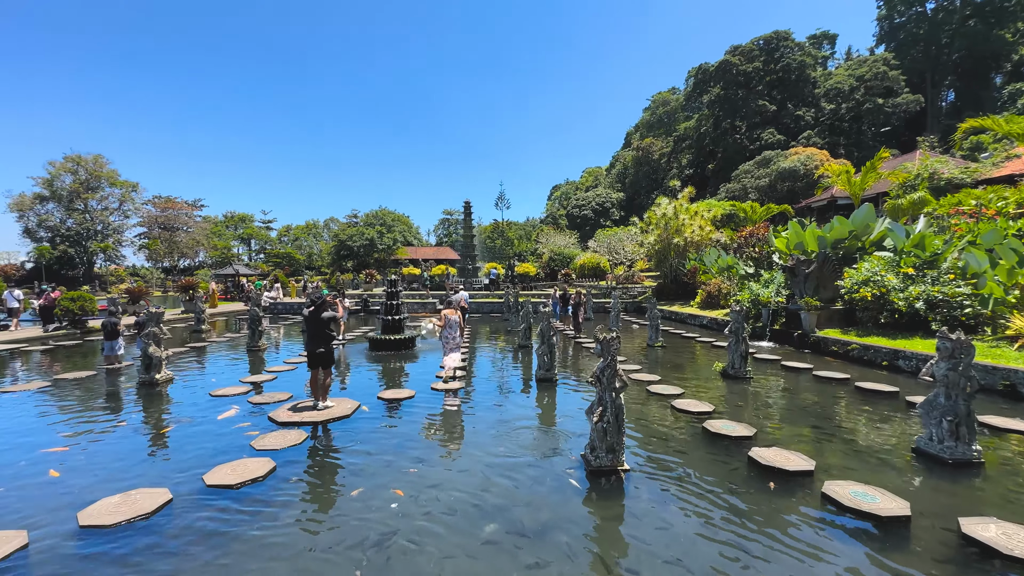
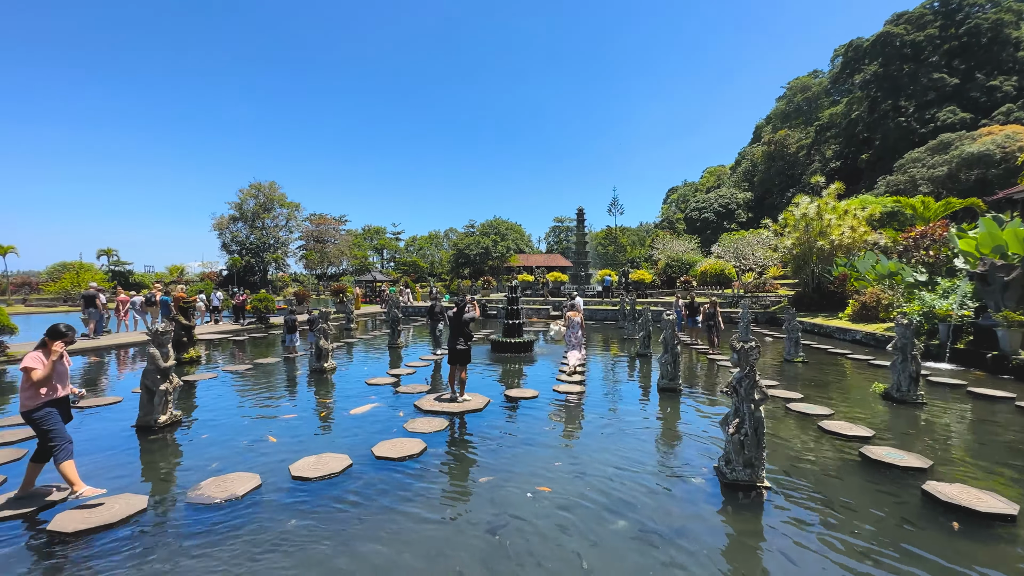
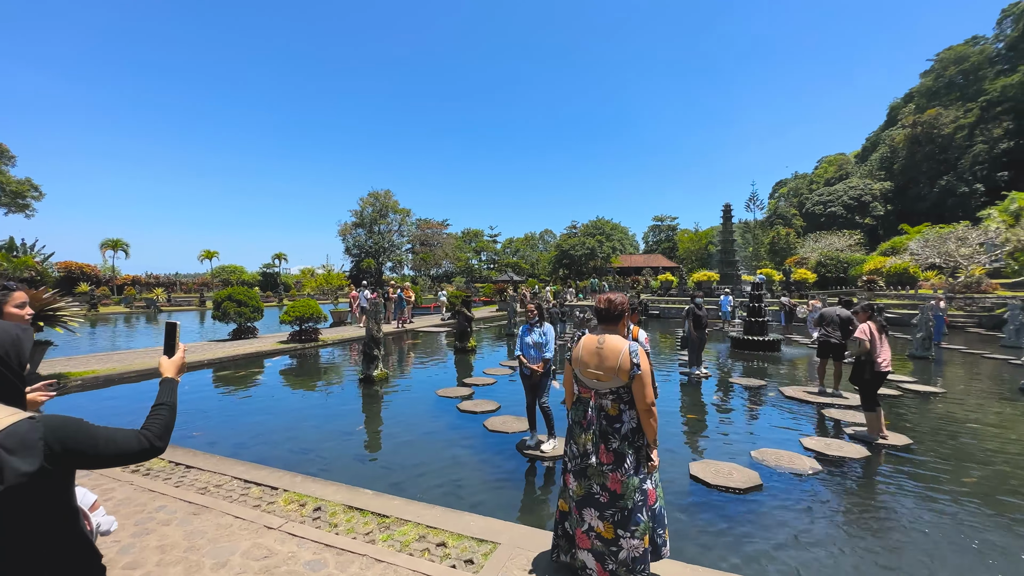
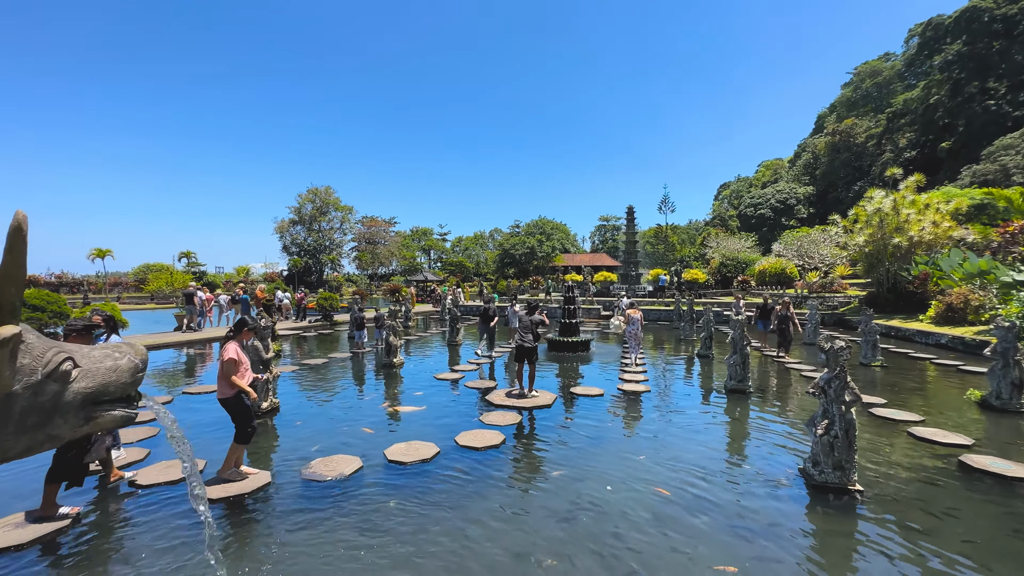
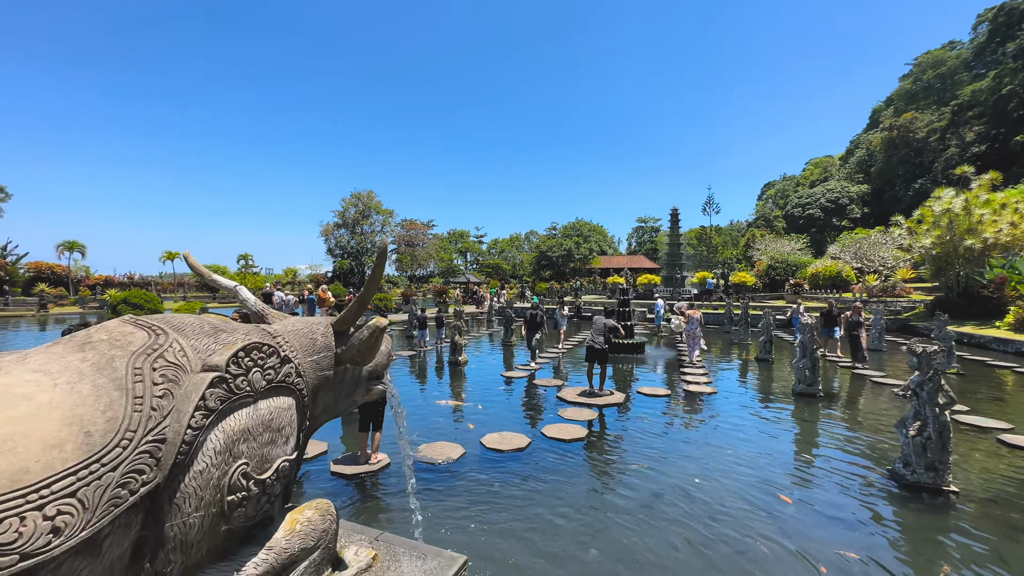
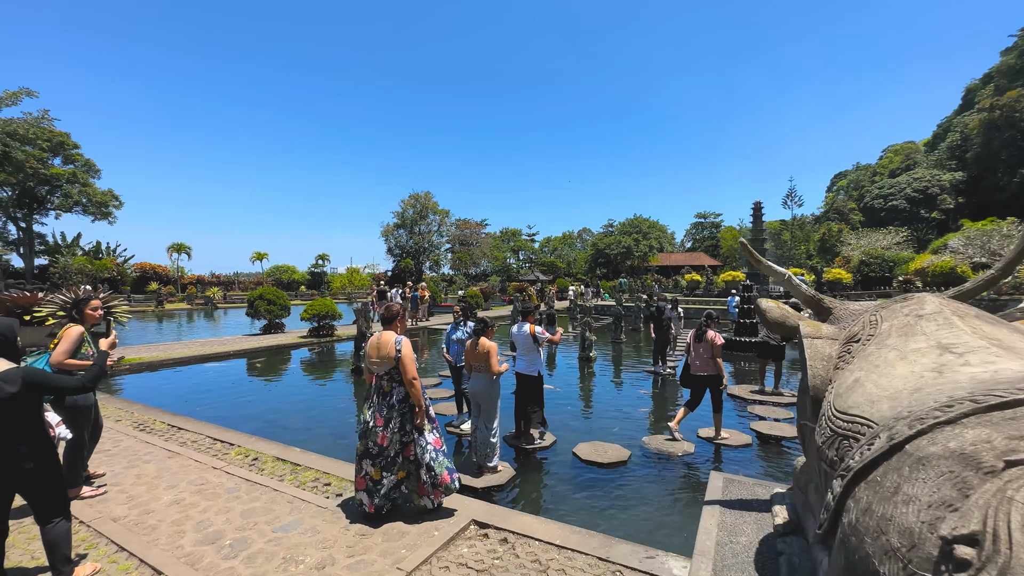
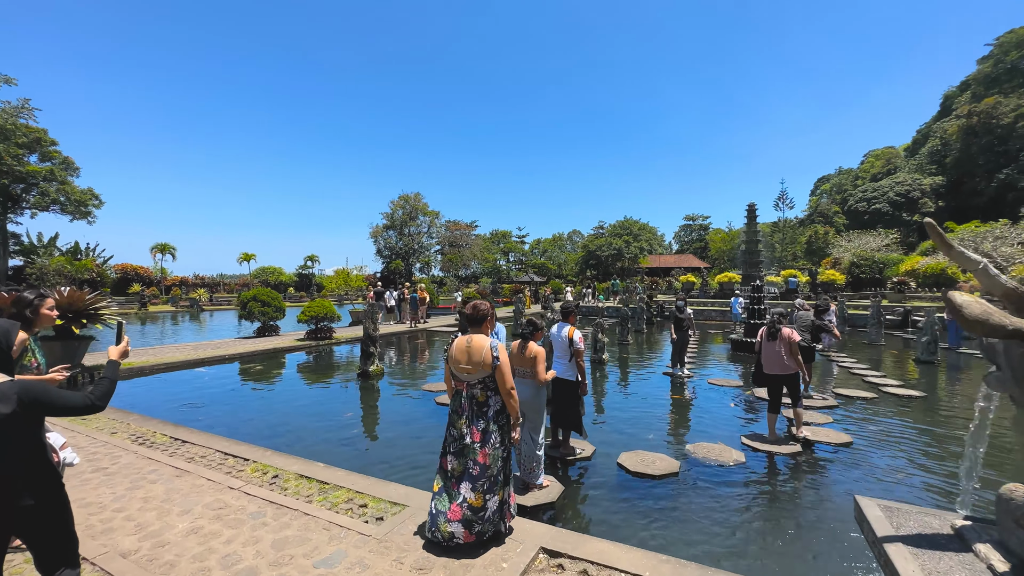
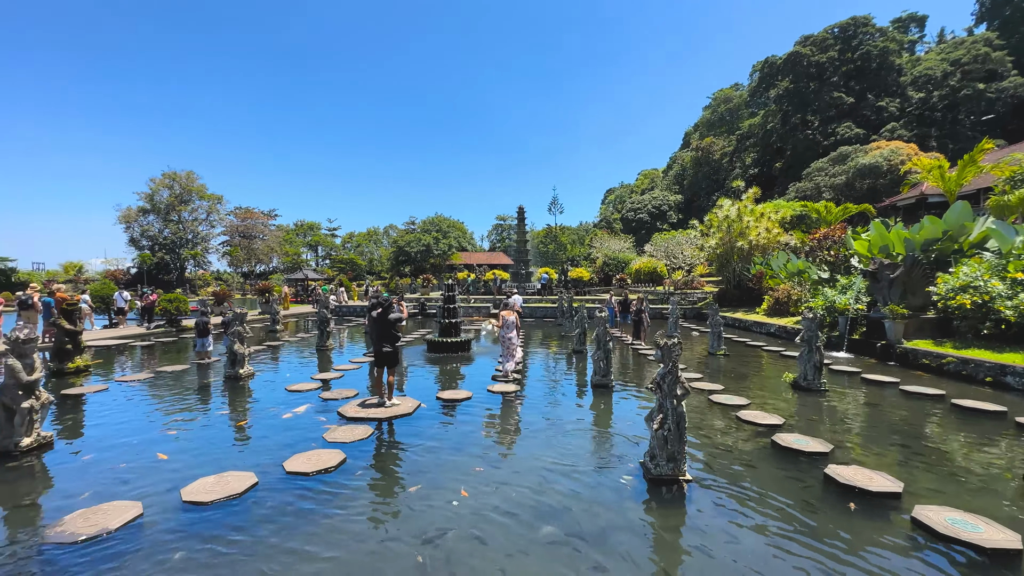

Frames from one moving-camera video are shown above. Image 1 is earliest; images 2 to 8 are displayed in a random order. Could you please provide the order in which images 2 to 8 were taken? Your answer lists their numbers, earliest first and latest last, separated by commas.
8, 2, 4, 5, 6, 7, 3
